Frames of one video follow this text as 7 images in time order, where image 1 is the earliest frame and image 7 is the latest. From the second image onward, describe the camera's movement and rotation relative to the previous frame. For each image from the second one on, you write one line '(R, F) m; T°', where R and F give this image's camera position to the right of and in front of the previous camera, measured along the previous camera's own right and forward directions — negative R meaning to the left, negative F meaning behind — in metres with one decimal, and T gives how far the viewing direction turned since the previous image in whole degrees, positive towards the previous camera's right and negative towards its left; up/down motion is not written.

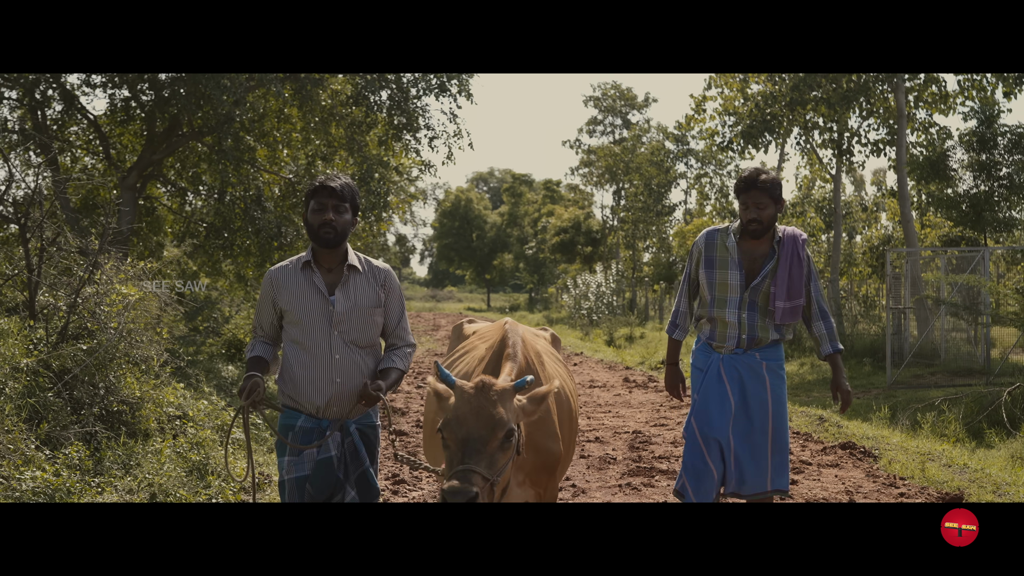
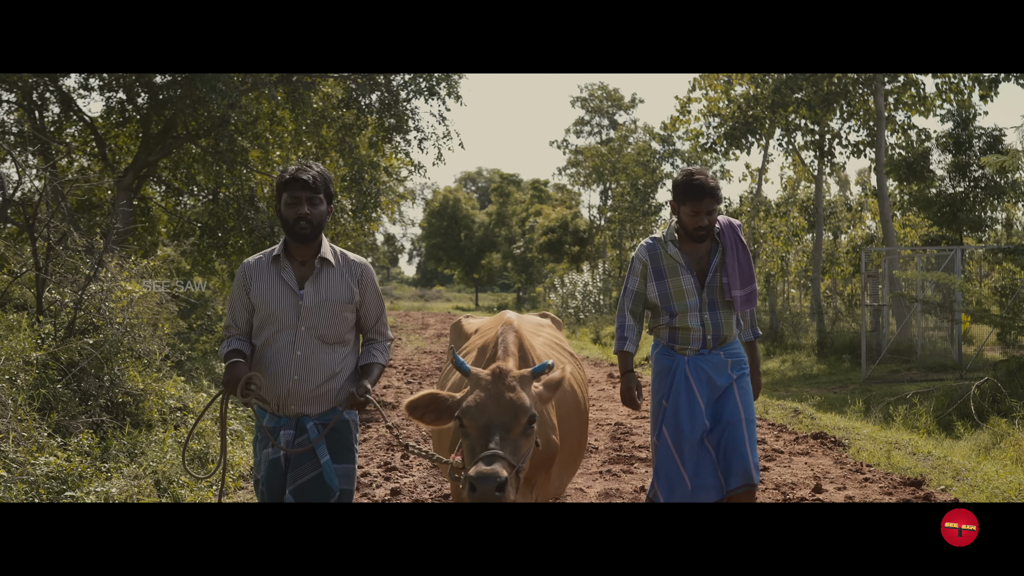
(0.0, -0.3) m; +1°
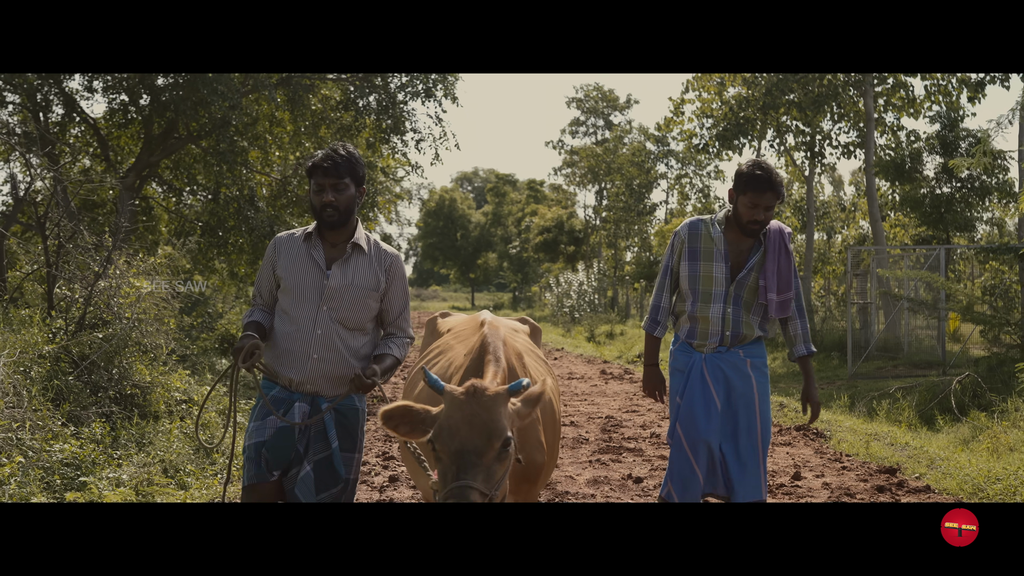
(0.0, -0.3) m; 0°
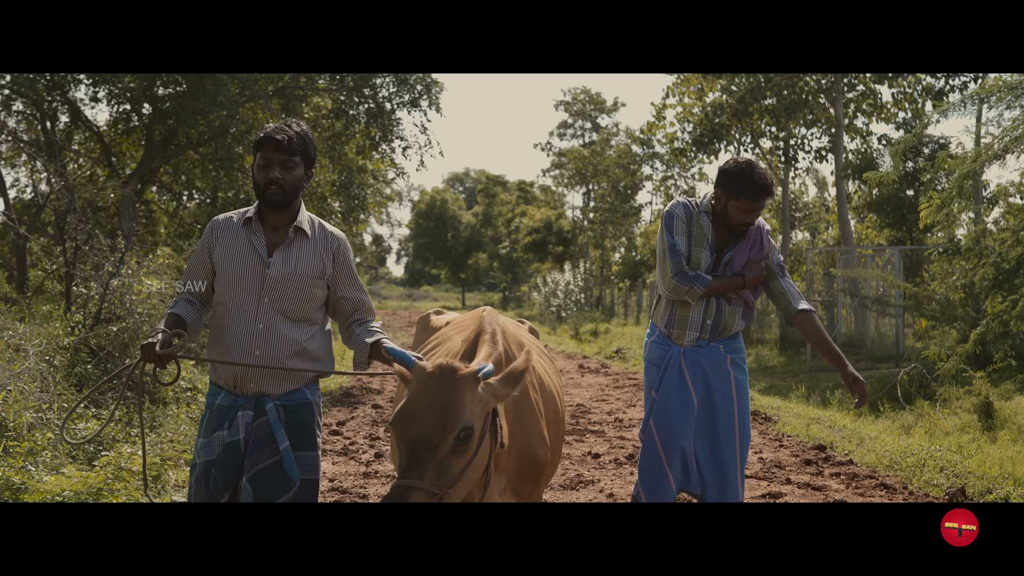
(+0.2, -0.8) m; +1°
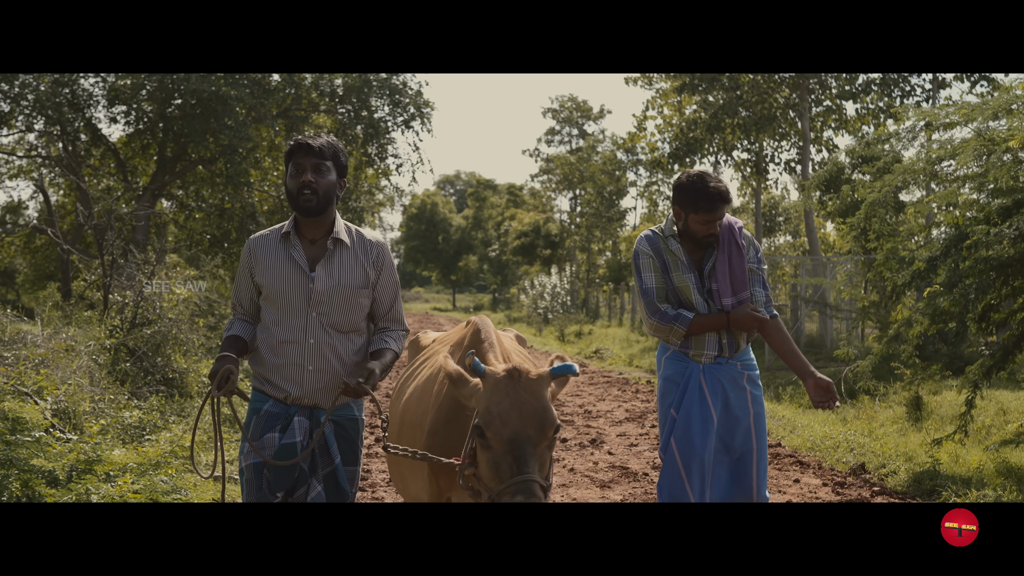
(+0.1, -1.3) m; +1°
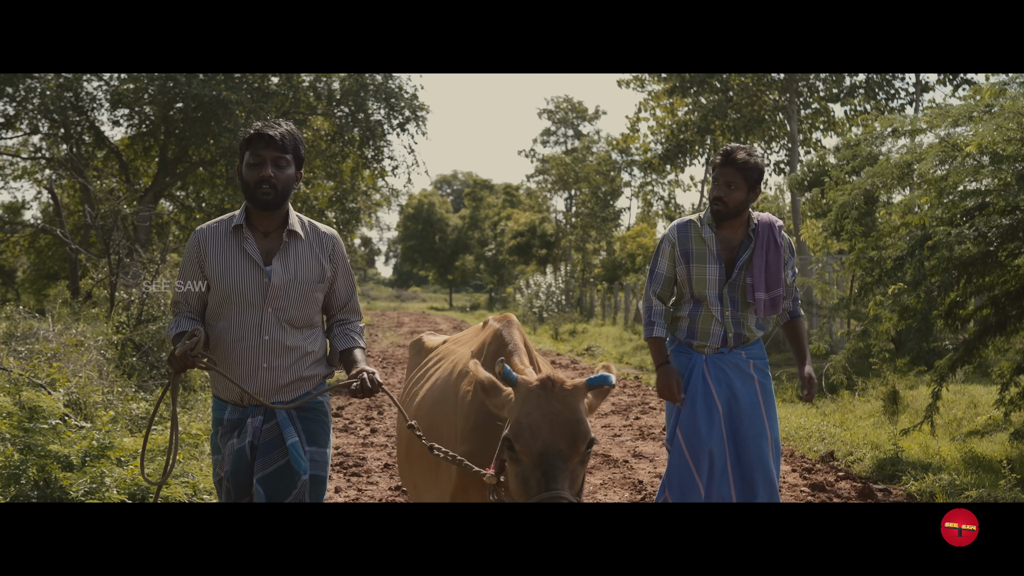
(+0.1, -0.4) m; 0°
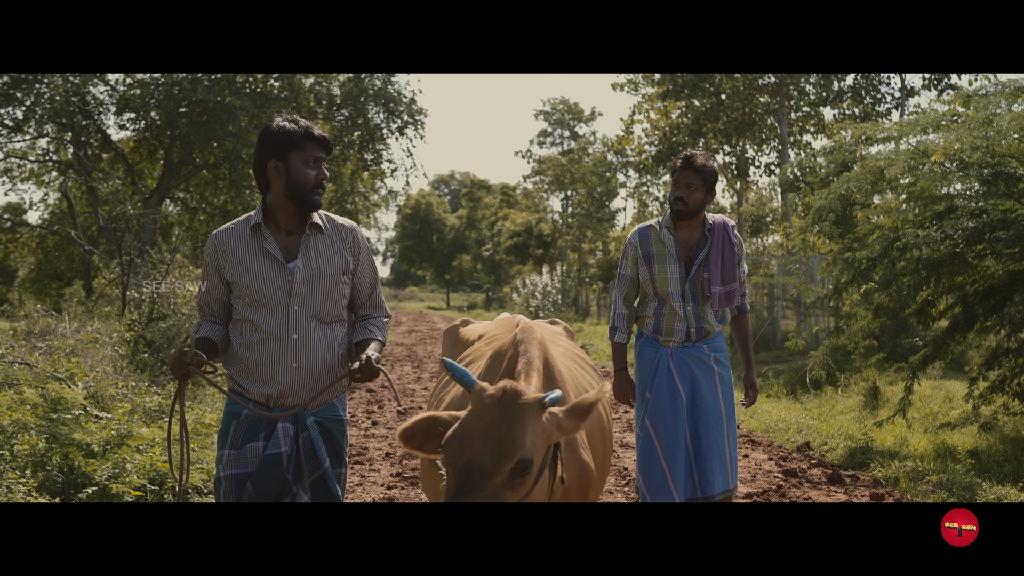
(0.0, -0.5) m; 0°
